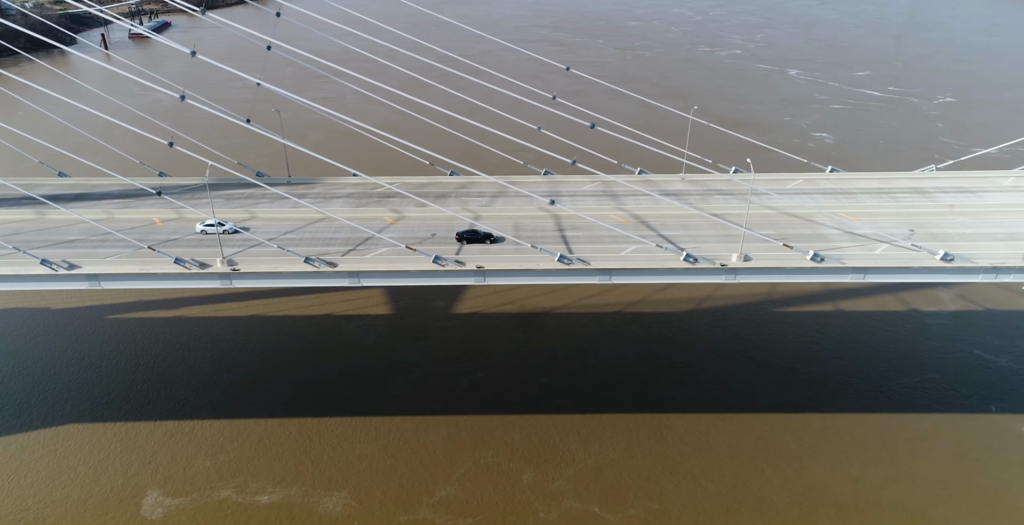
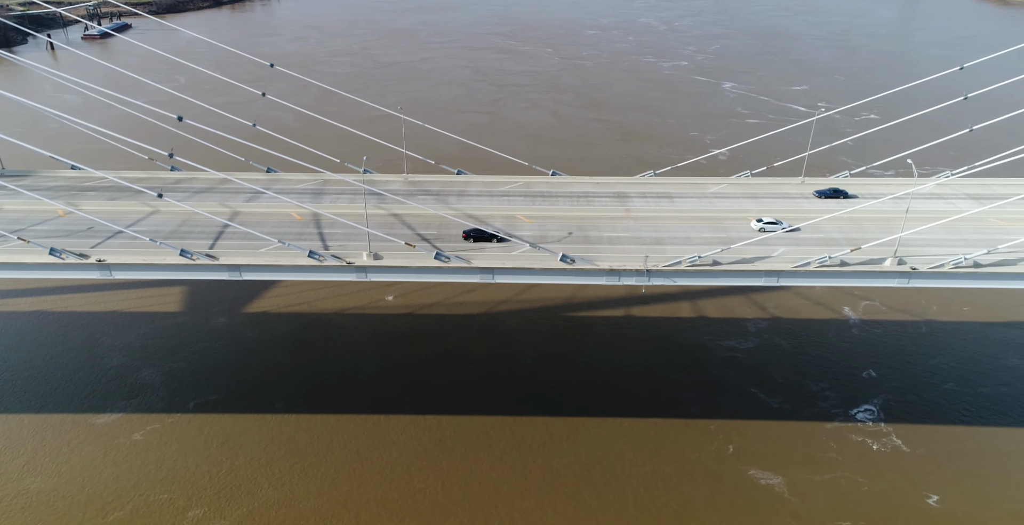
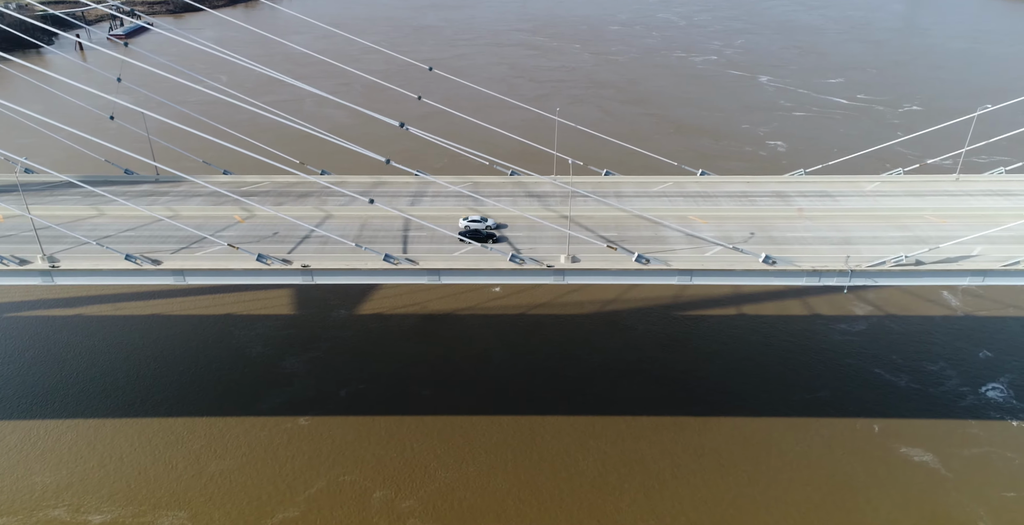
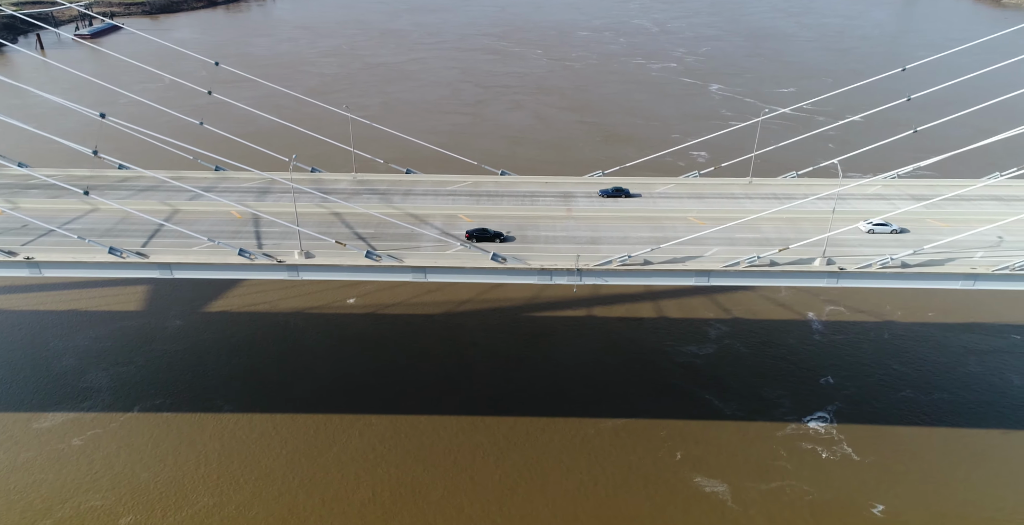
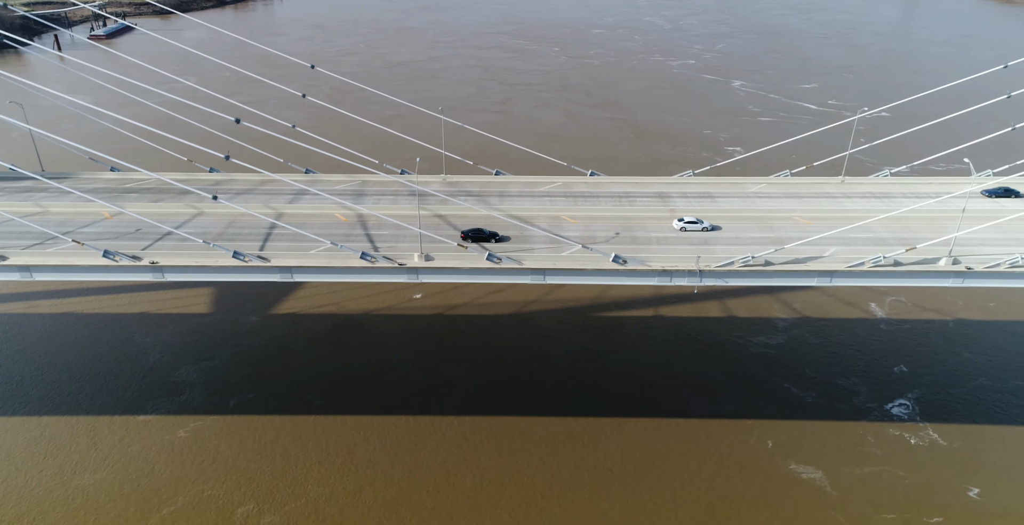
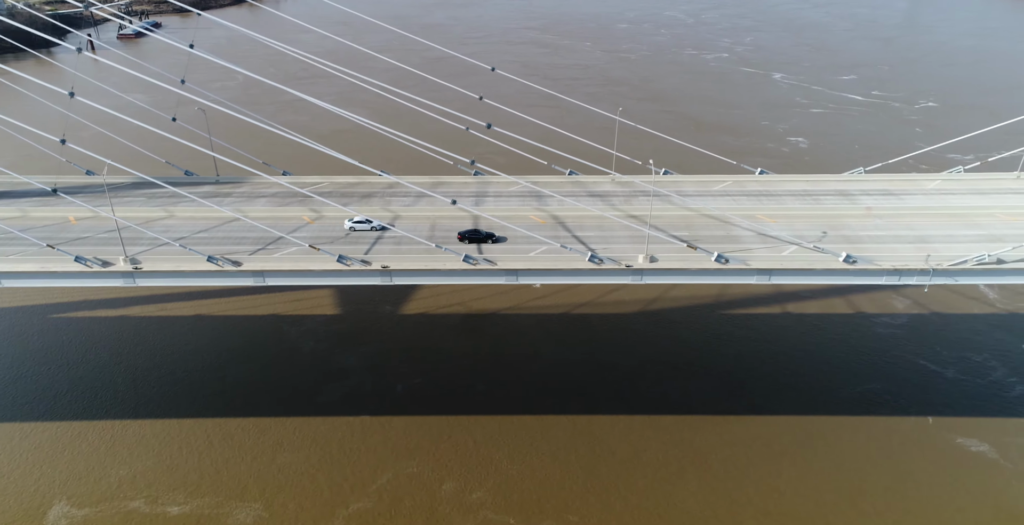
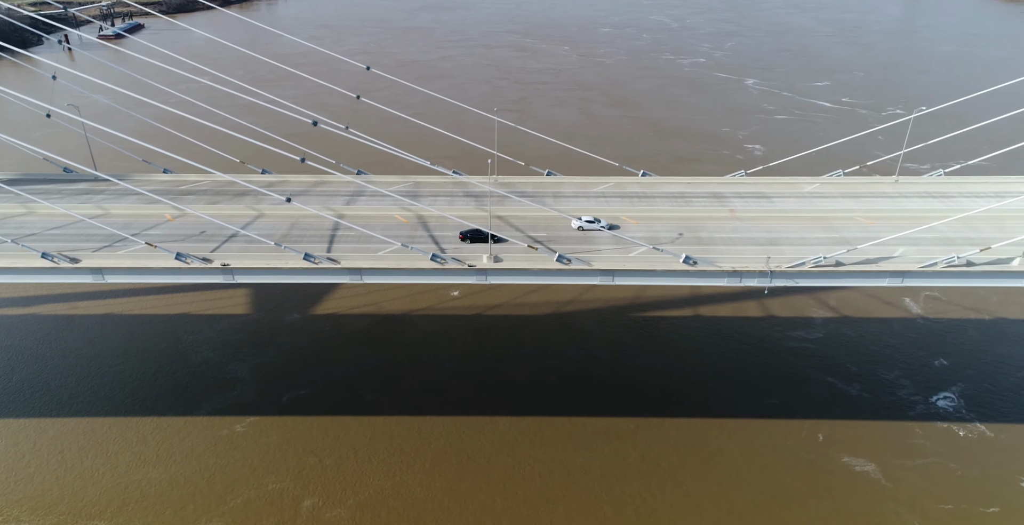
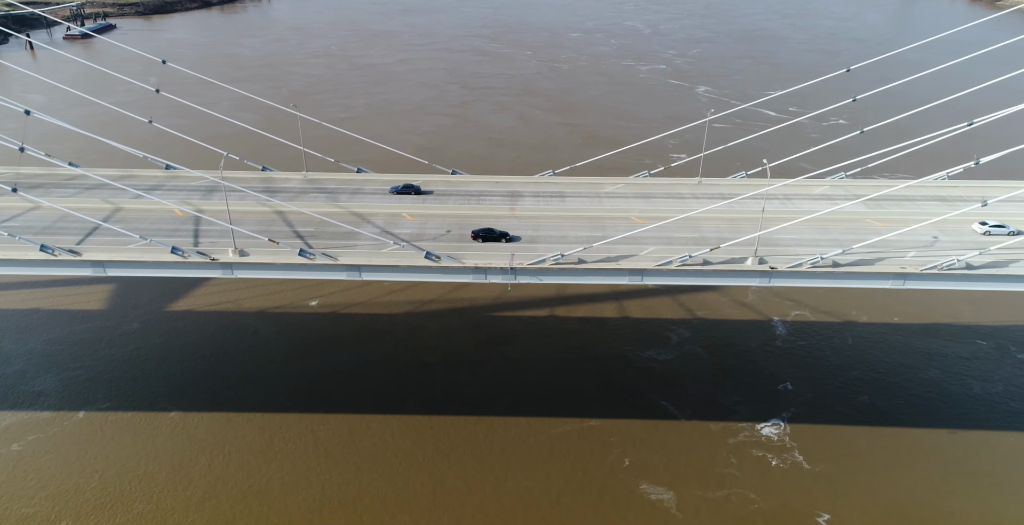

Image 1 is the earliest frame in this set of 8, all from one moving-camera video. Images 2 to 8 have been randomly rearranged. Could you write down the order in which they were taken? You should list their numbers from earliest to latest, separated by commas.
6, 3, 7, 5, 2, 4, 8
